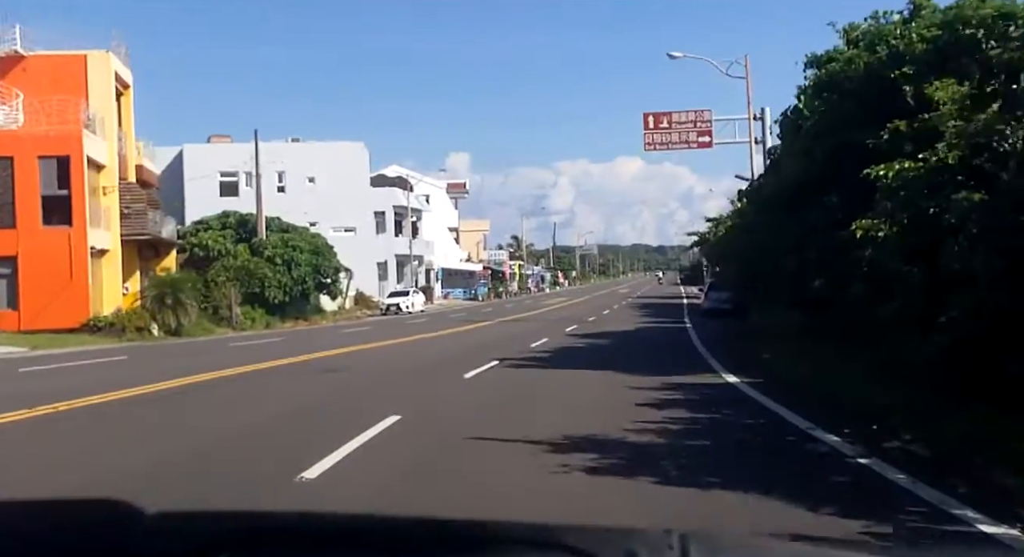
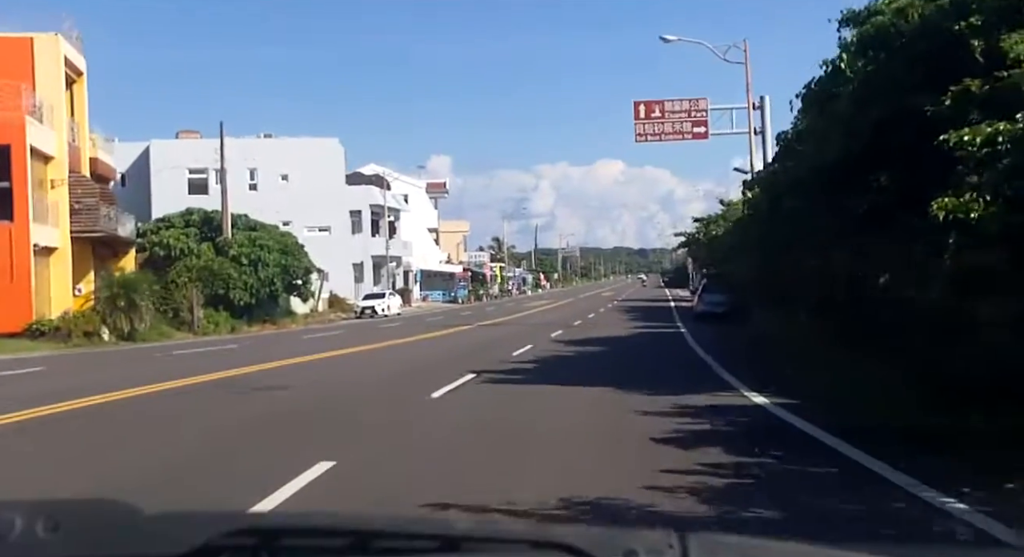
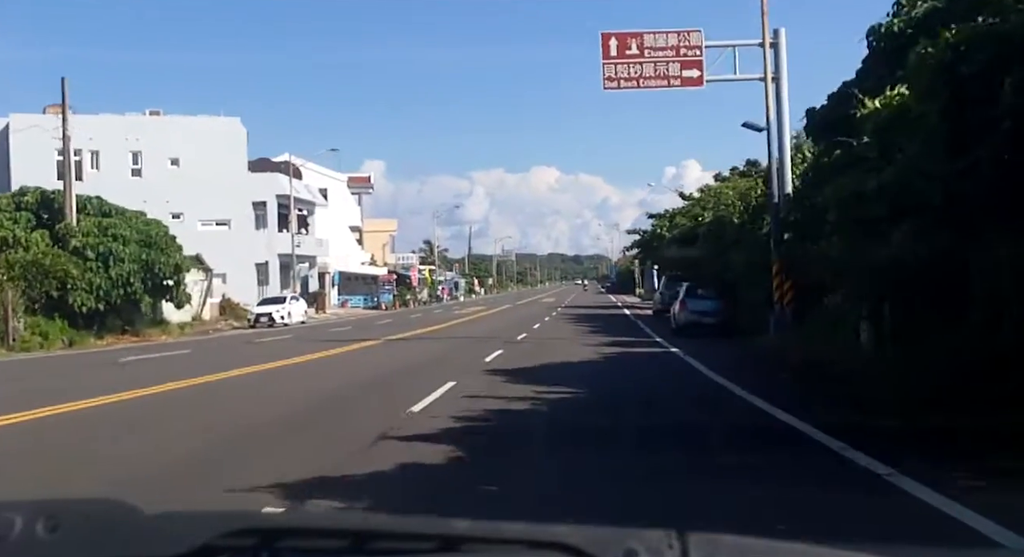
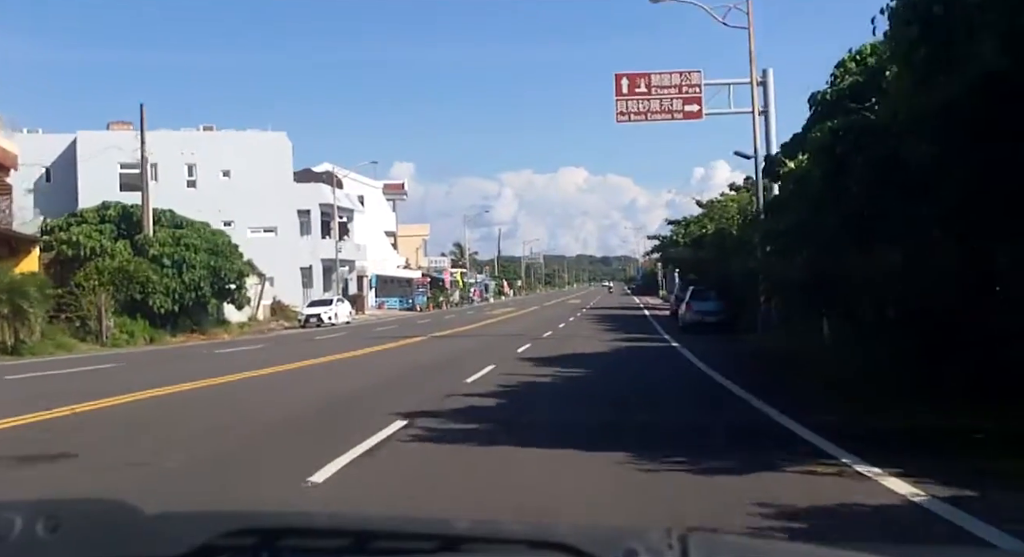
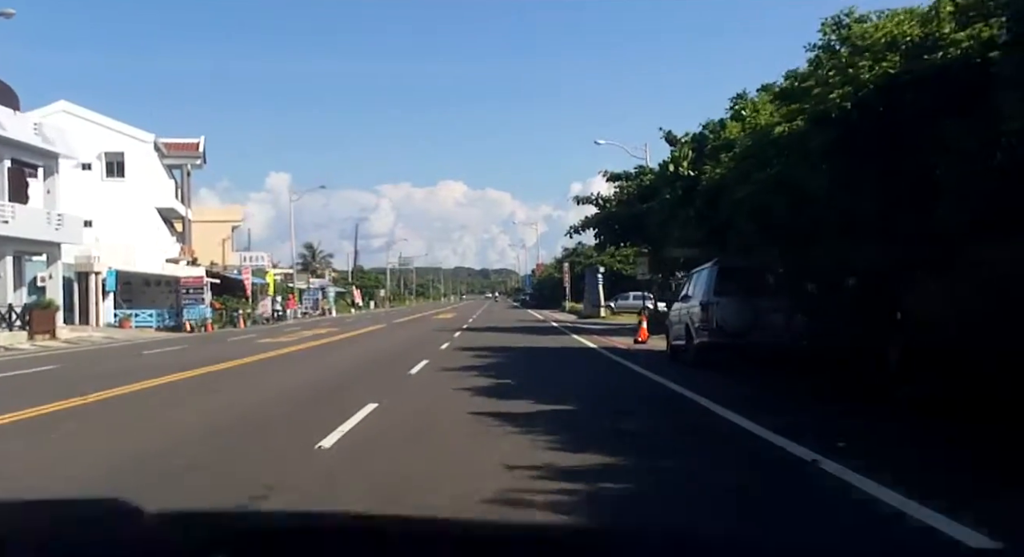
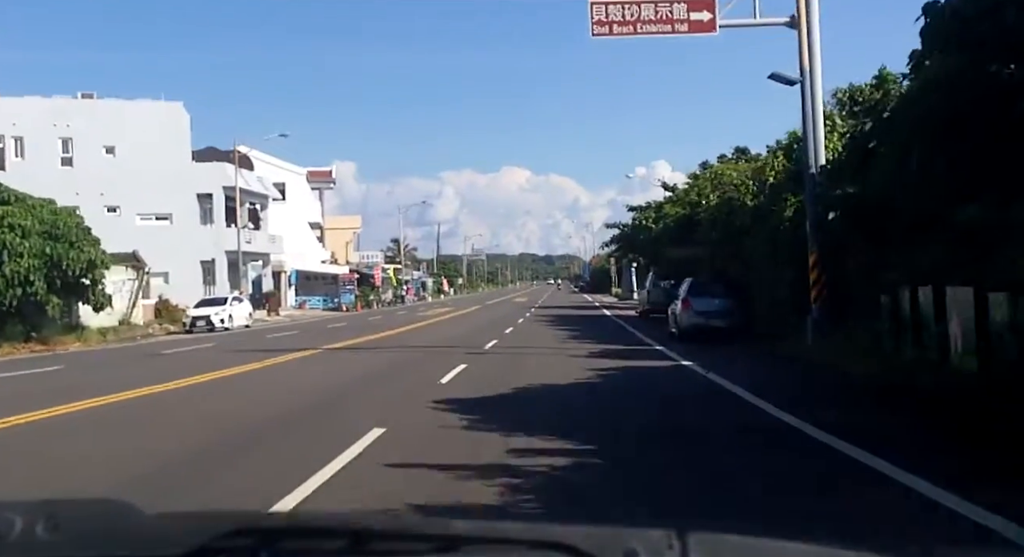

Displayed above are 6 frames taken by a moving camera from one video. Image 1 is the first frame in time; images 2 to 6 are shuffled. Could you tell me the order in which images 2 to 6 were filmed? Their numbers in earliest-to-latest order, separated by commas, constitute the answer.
2, 4, 3, 6, 5
